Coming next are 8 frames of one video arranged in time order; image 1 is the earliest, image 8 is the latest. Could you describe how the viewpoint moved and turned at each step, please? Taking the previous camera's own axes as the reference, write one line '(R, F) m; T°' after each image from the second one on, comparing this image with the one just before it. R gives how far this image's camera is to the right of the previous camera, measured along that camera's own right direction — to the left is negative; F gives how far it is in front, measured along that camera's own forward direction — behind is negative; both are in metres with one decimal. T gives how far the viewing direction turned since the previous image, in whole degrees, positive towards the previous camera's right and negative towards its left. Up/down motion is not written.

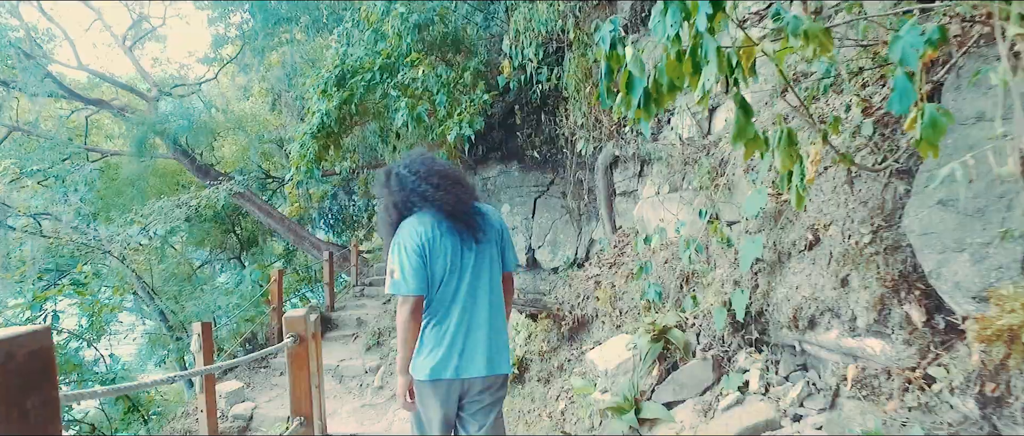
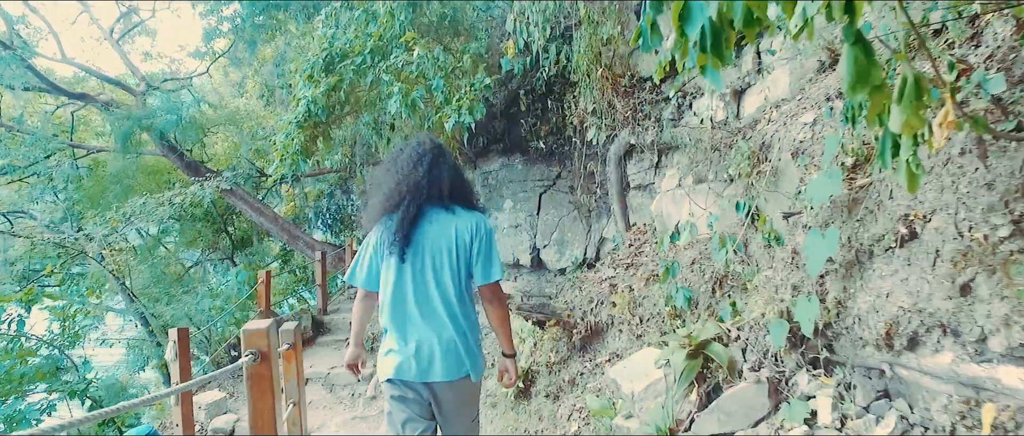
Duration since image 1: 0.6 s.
(0.0, +0.5) m; 0°
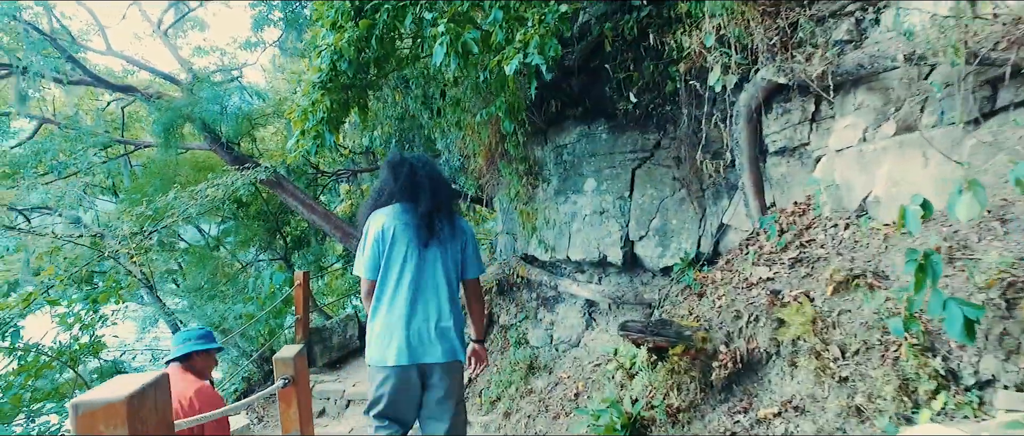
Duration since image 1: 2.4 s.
(-0.1, +1.2) m; -6°
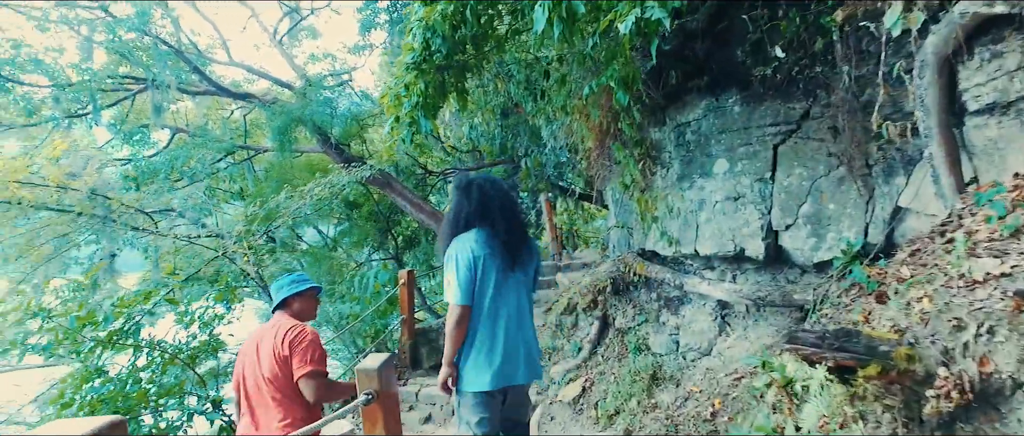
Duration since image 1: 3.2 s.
(-0.1, +0.5) m; -10°
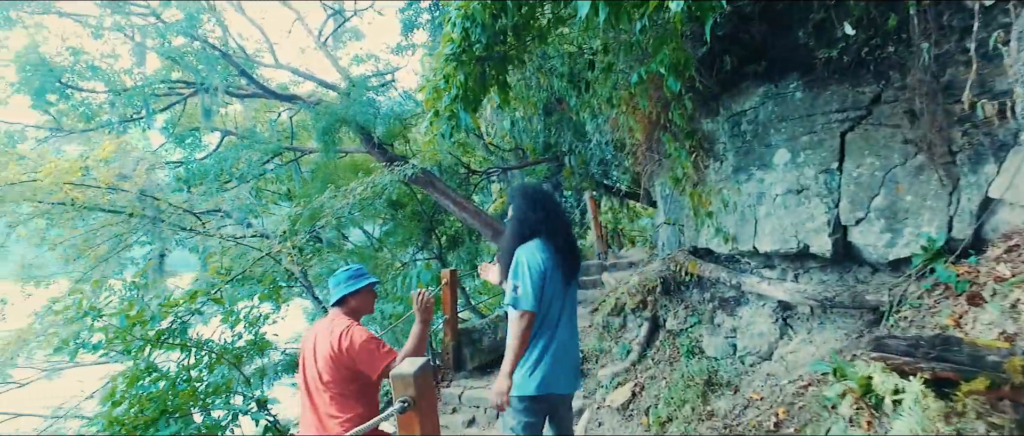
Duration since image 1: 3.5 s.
(0.0, +0.2) m; -4°
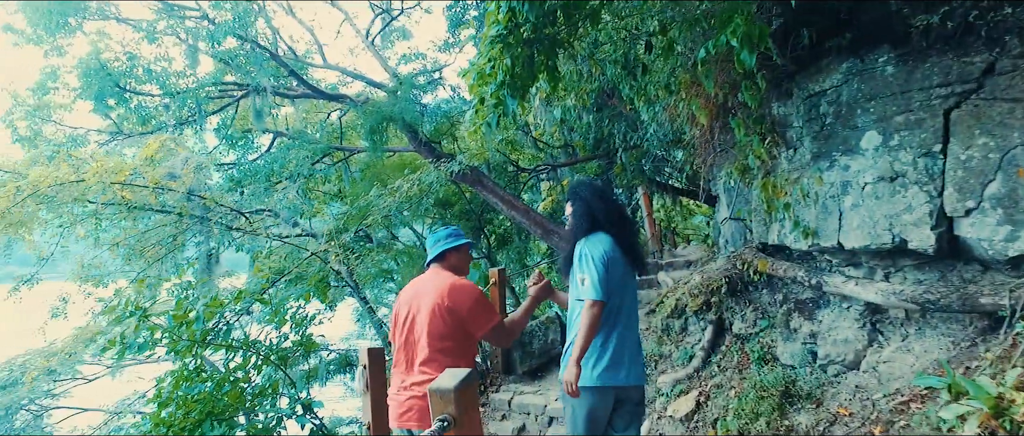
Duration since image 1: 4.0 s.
(0.0, +0.3) m; -5°
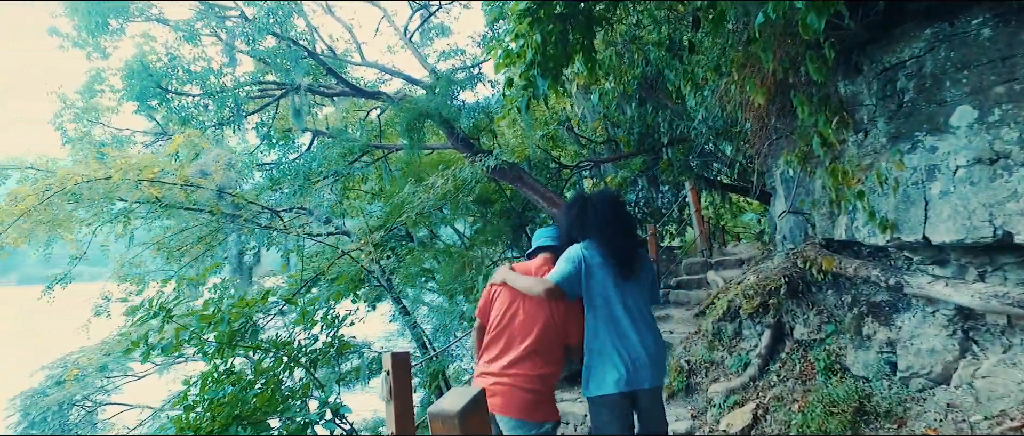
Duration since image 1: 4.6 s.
(+0.1, +0.3) m; -4°
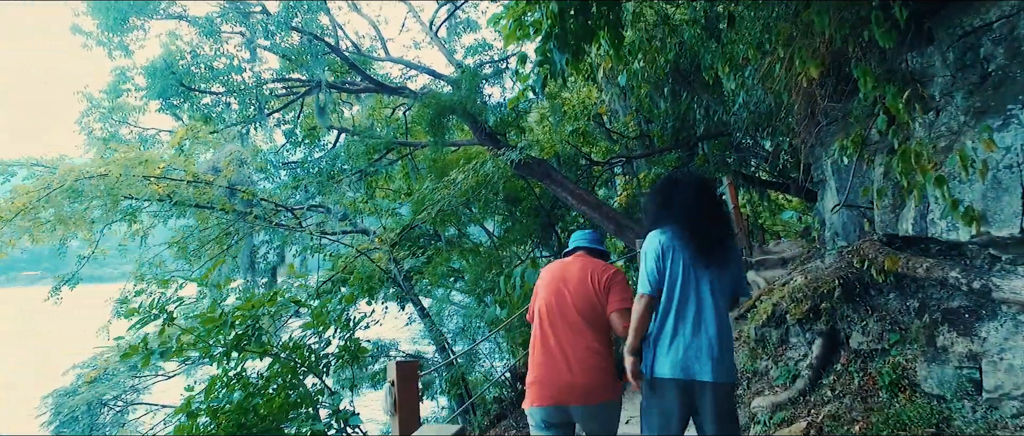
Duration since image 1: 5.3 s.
(+0.1, +0.4) m; -3°
